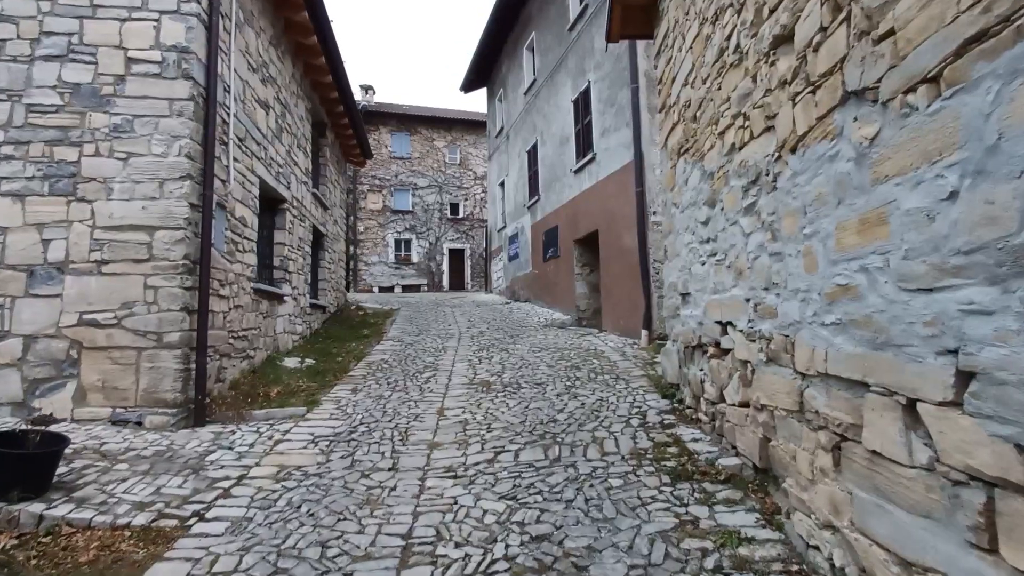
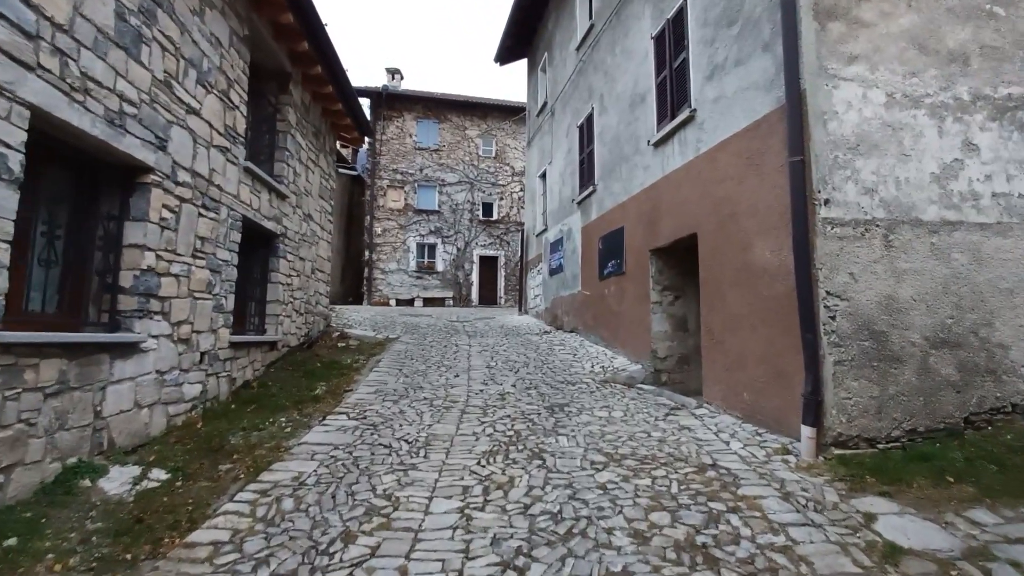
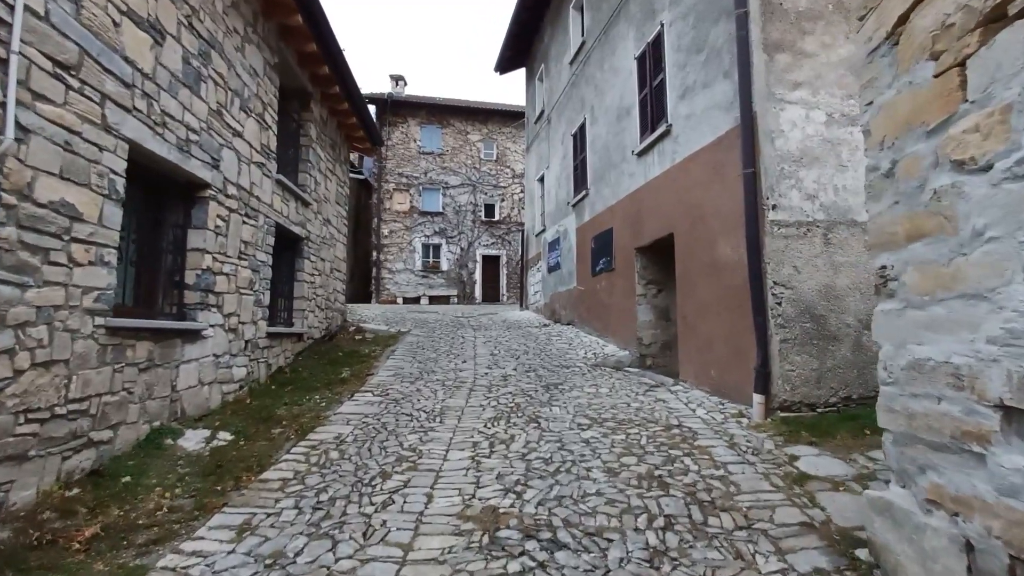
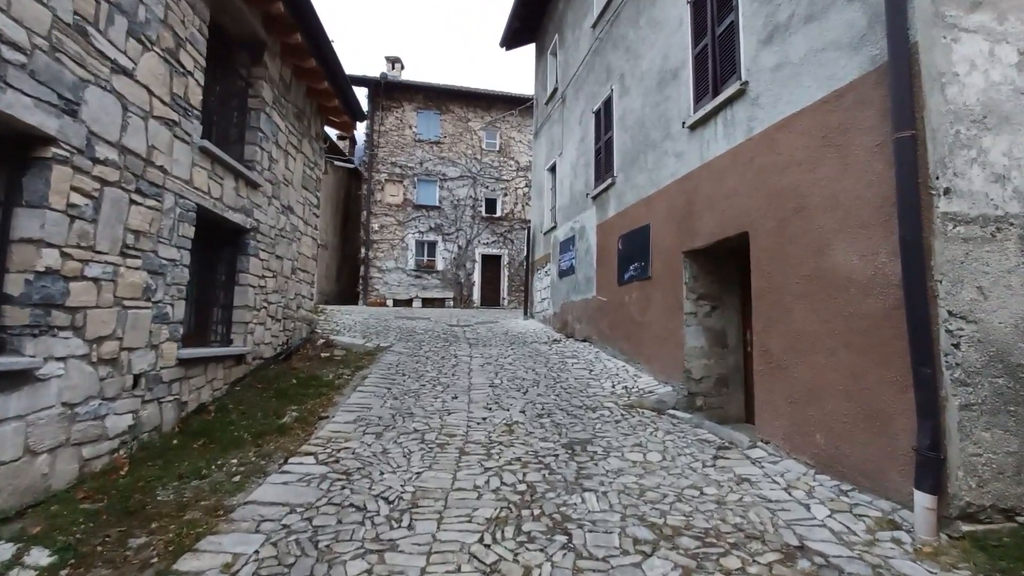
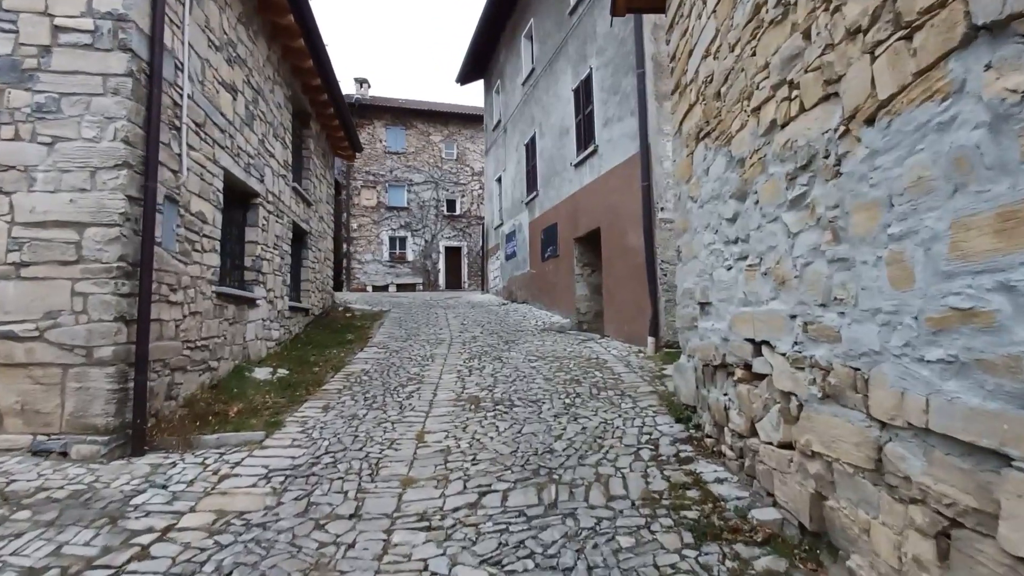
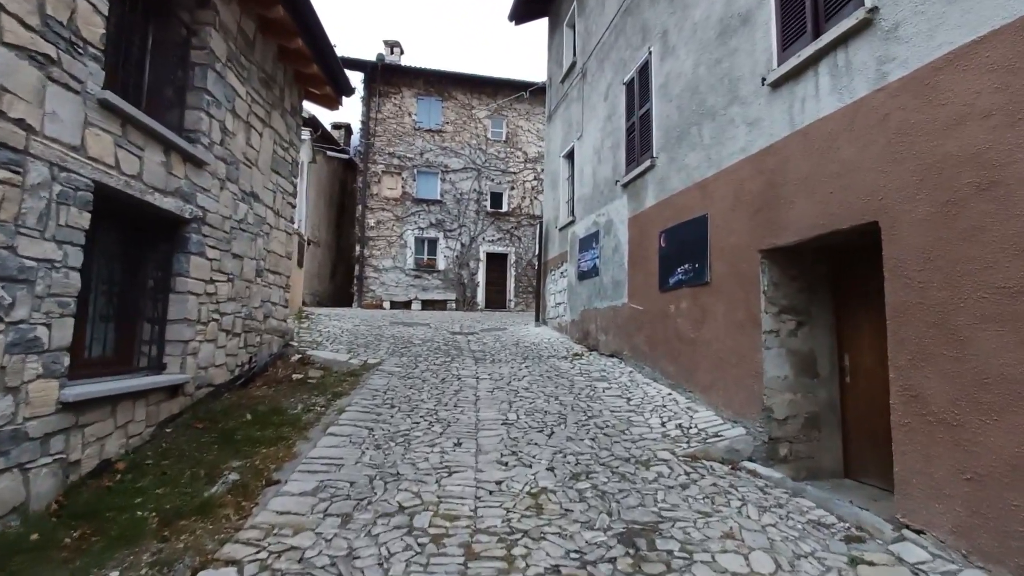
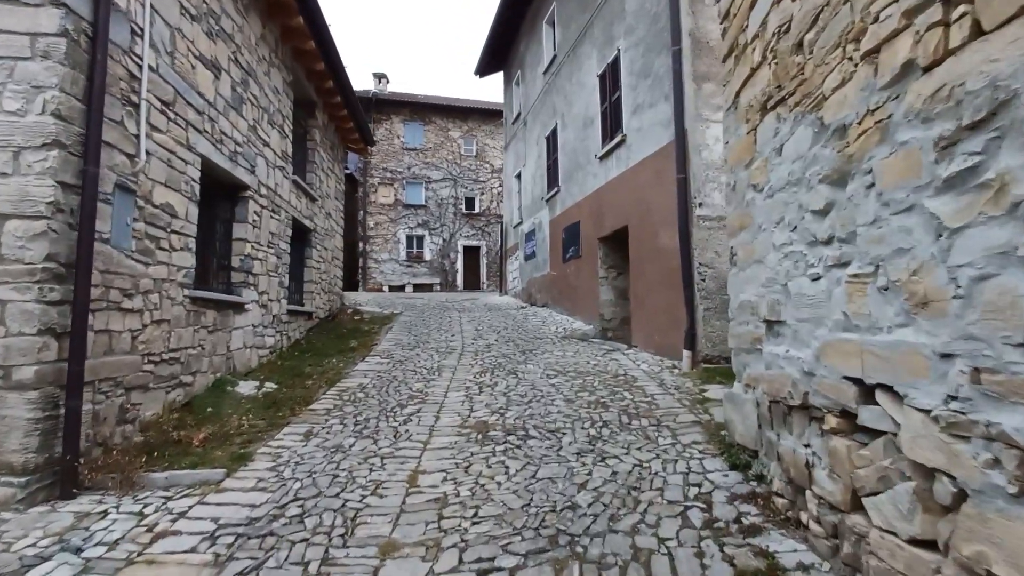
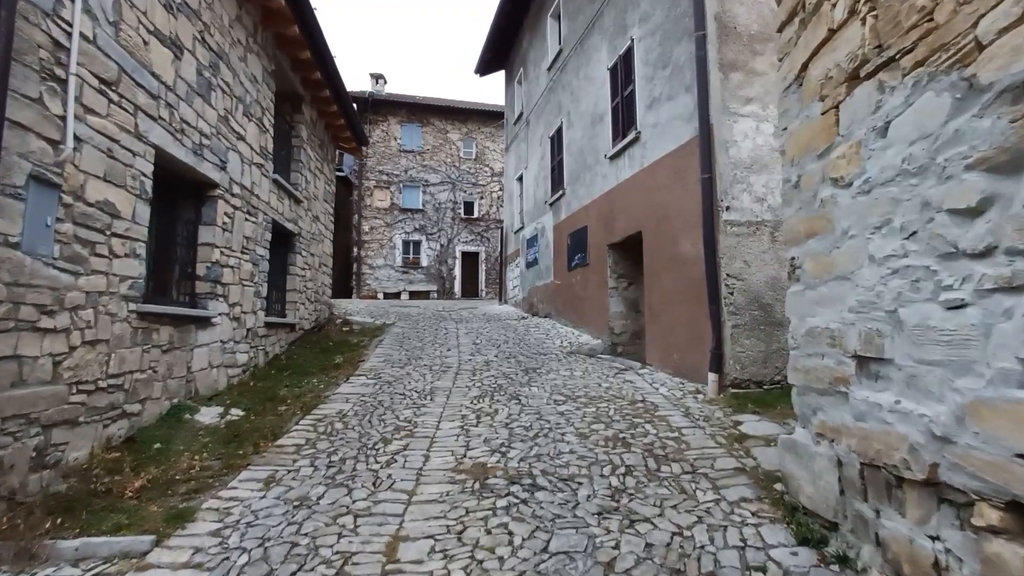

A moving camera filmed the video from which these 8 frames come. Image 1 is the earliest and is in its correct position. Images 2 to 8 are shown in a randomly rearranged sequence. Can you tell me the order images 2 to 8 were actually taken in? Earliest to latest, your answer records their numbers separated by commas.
5, 7, 8, 3, 2, 4, 6
